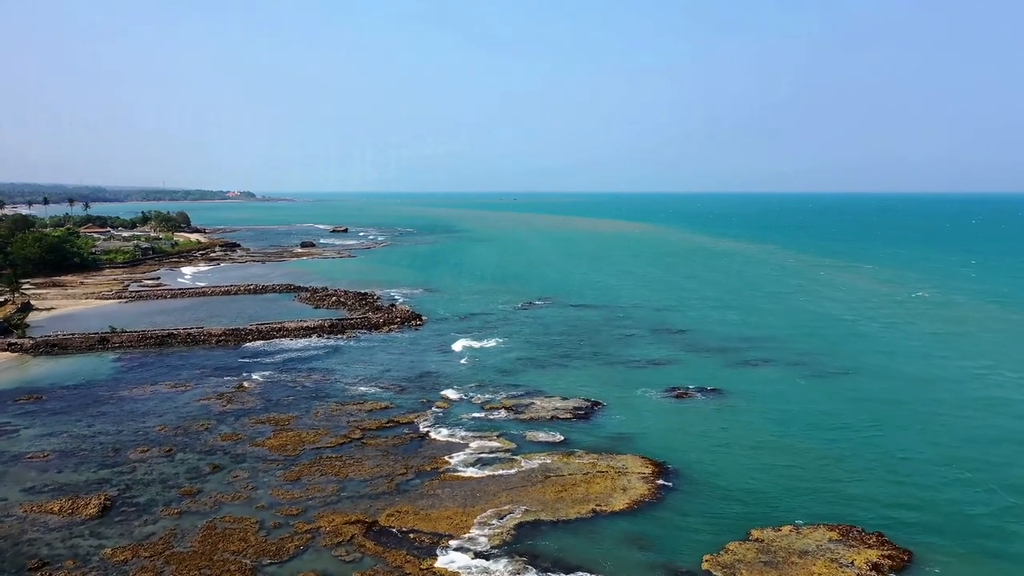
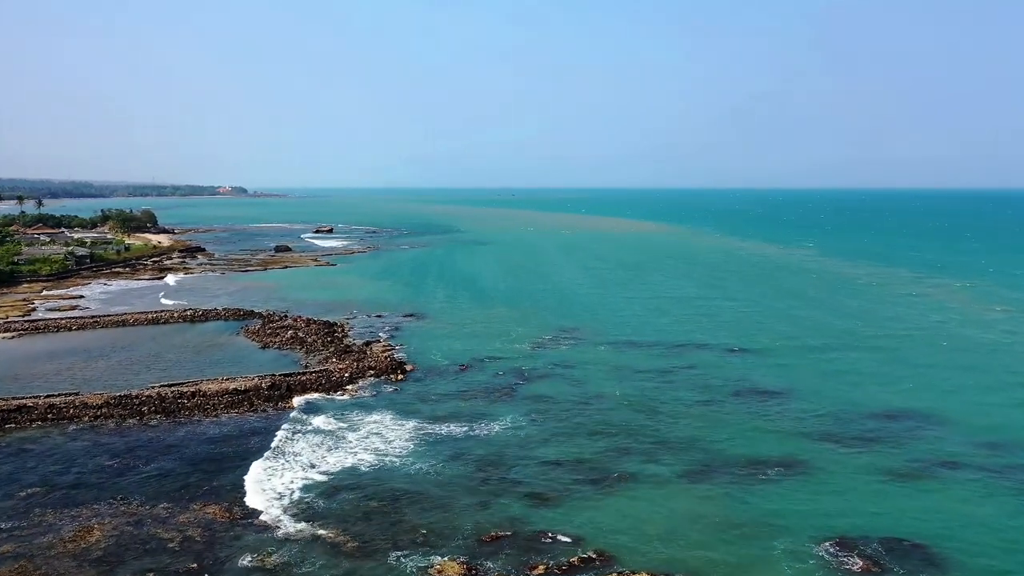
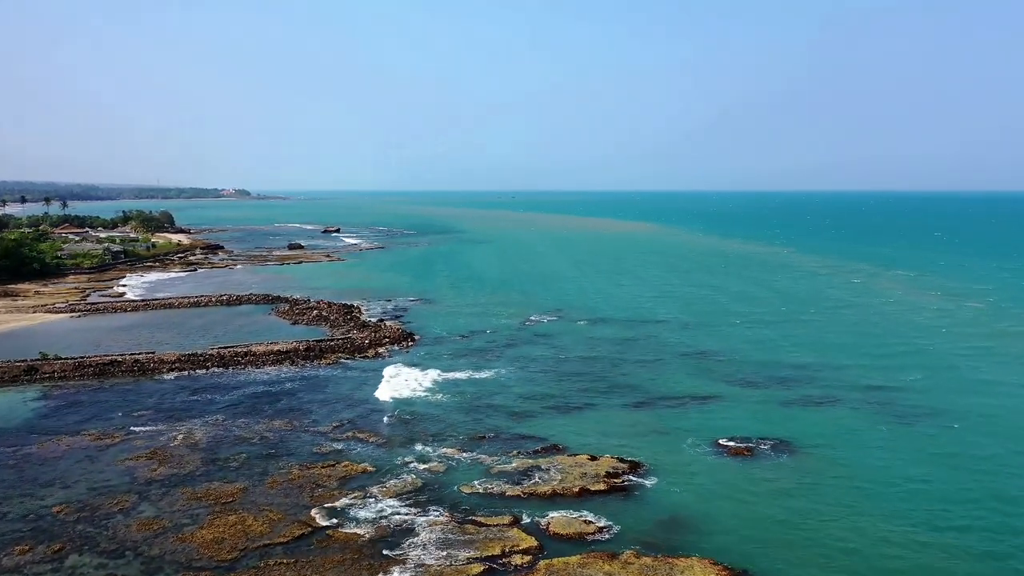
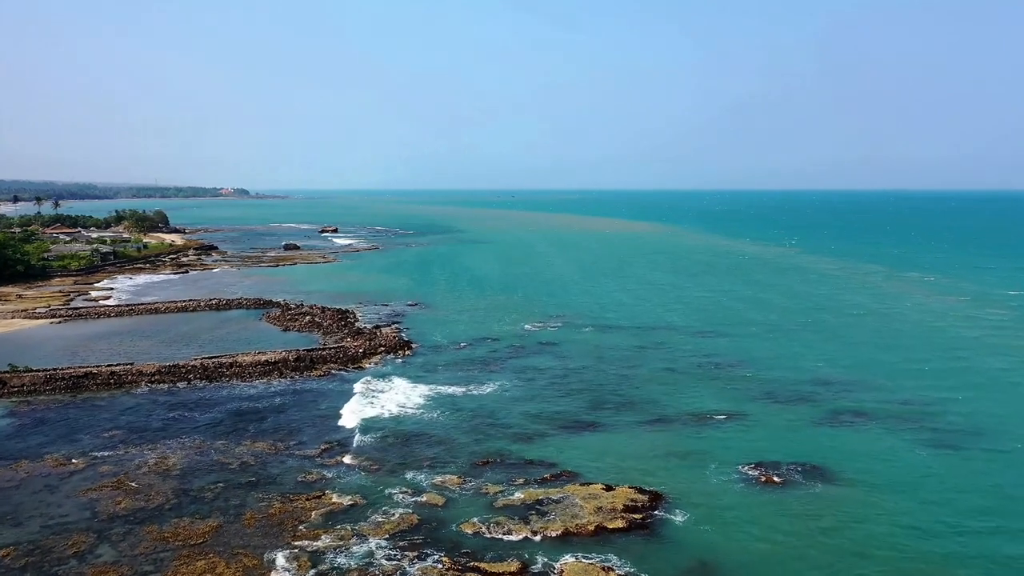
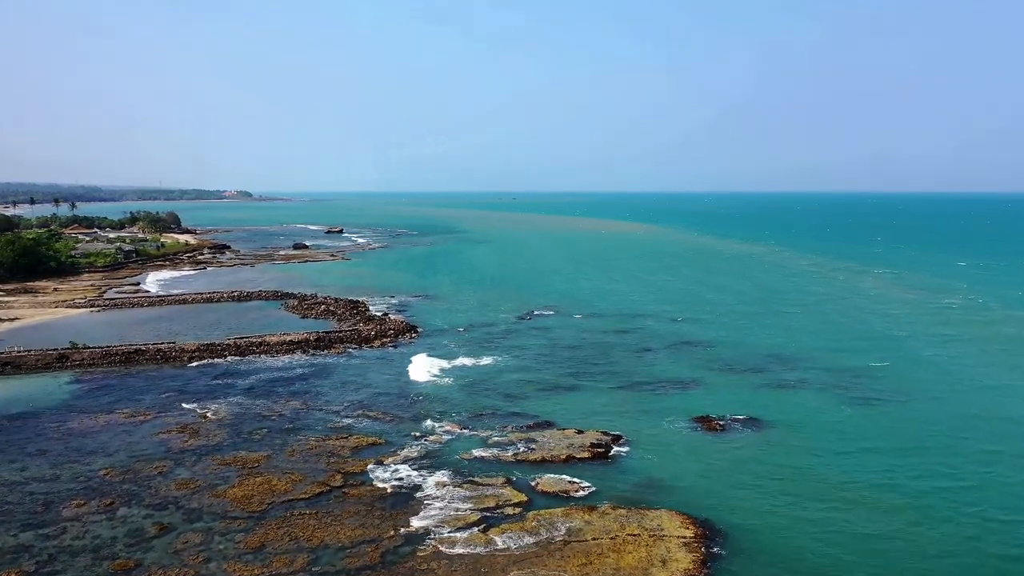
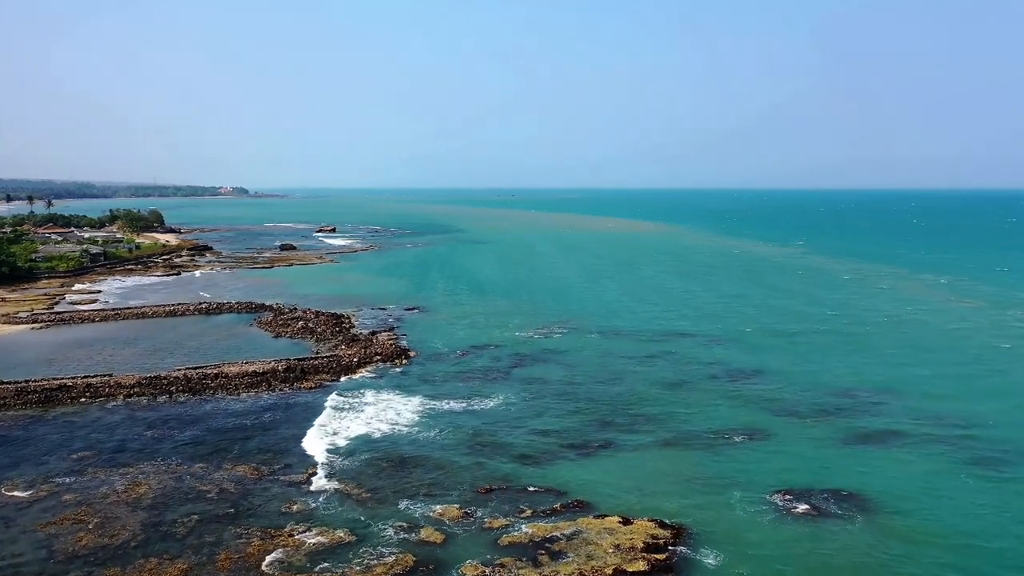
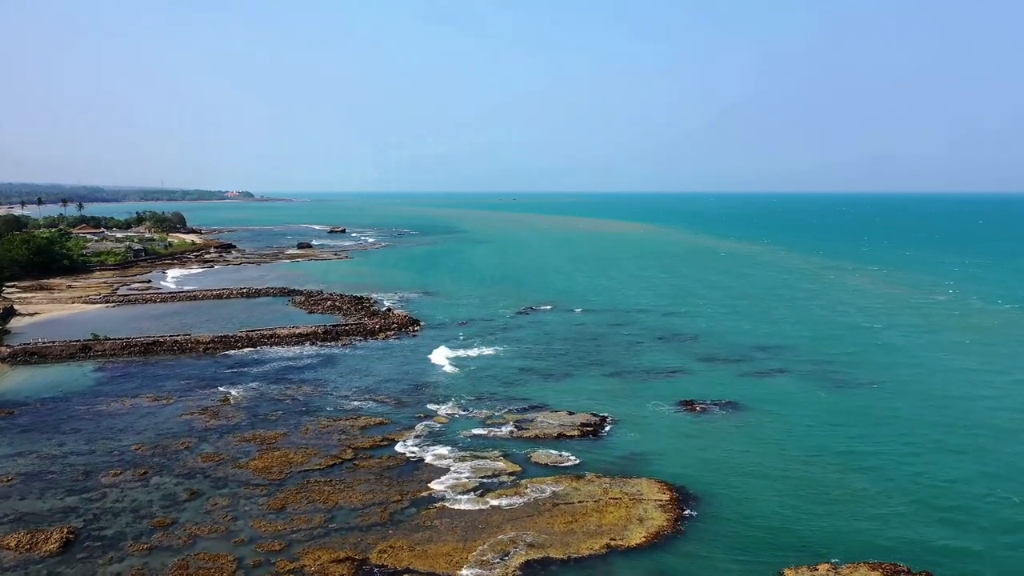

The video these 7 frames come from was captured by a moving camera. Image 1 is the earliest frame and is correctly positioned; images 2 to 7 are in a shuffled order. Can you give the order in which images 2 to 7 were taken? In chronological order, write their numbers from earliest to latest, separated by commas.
7, 5, 3, 4, 6, 2
